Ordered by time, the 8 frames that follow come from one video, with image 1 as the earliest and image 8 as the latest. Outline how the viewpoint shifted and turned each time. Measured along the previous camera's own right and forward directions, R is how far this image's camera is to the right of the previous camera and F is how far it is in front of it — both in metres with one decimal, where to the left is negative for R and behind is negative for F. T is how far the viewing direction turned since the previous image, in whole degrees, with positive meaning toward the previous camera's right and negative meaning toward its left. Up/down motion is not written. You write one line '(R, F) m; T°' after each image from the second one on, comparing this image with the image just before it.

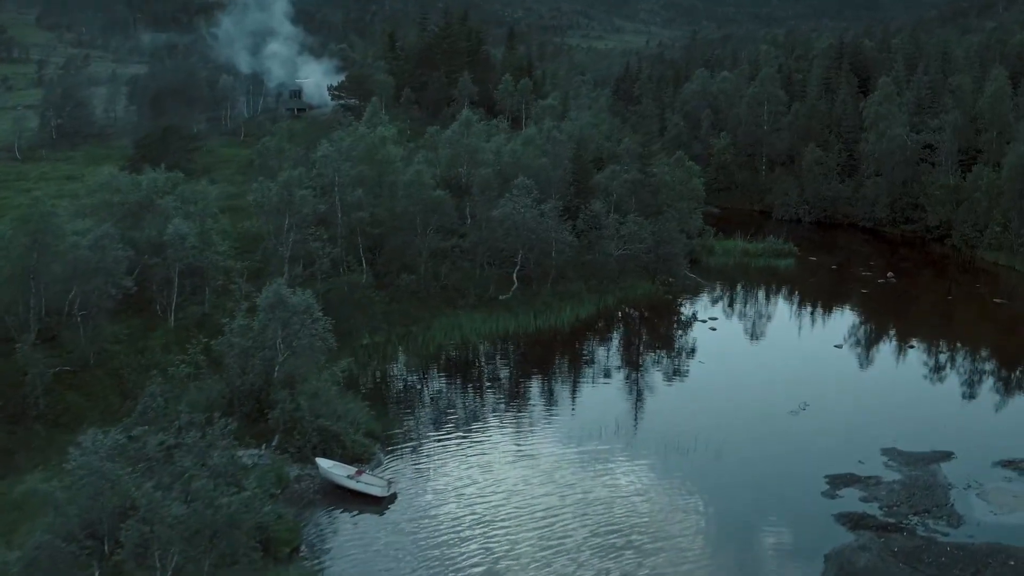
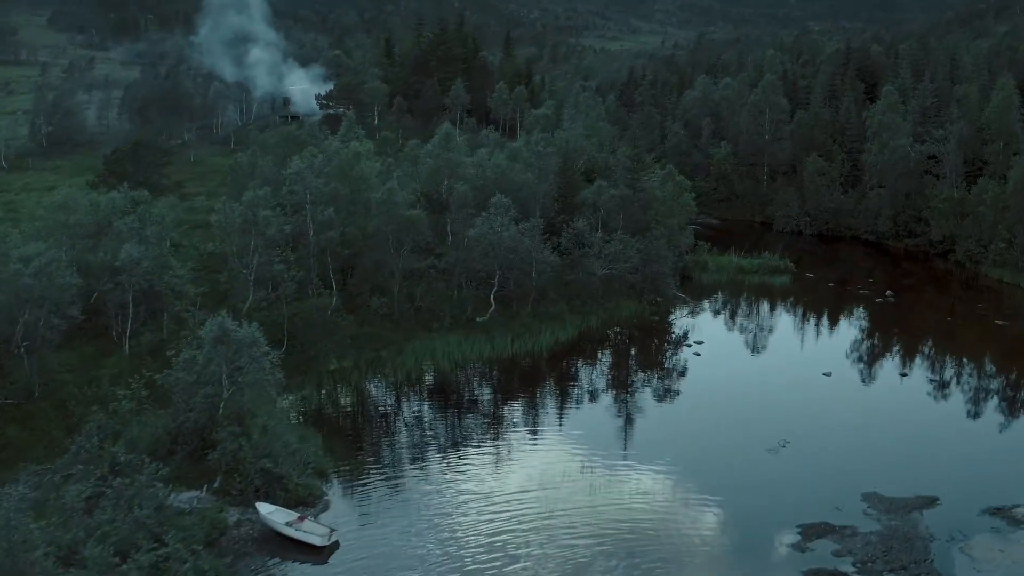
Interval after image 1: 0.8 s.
(+1.6, +1.4) m; -1°
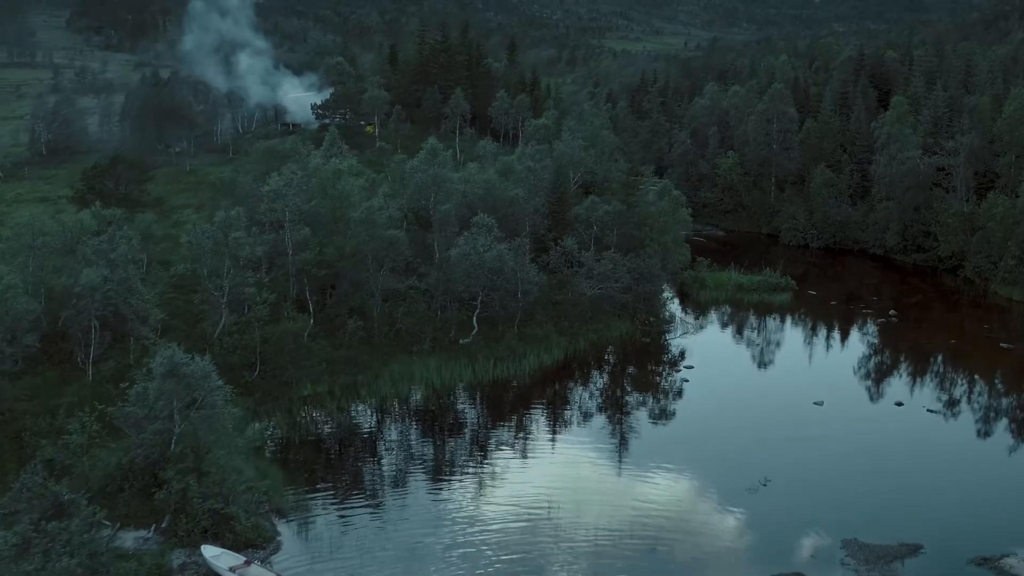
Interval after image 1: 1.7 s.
(+1.6, +1.1) m; -1°
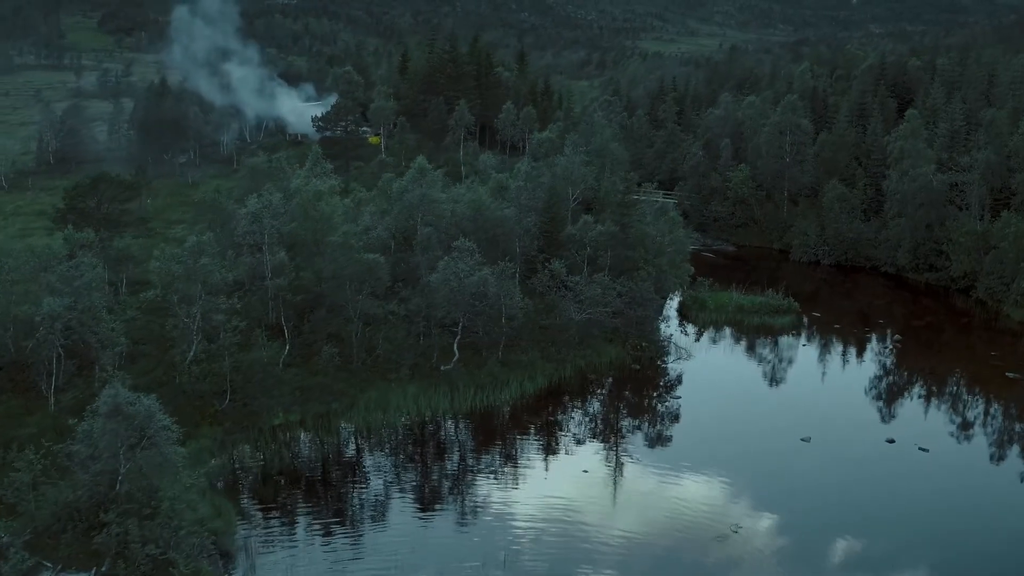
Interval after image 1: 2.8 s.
(+1.9, +1.0) m; -2°
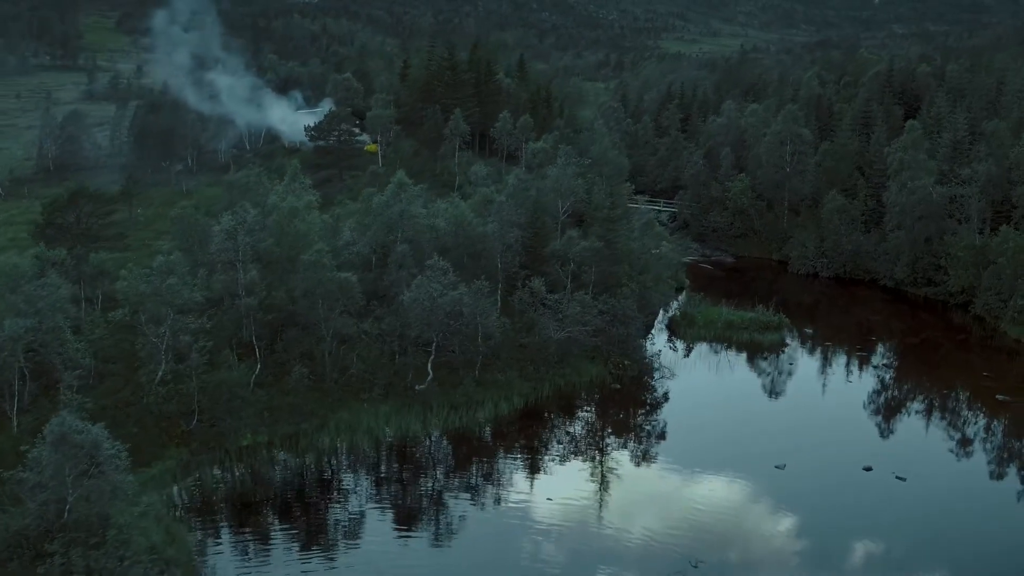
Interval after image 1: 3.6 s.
(+1.8, +0.4) m; -1°
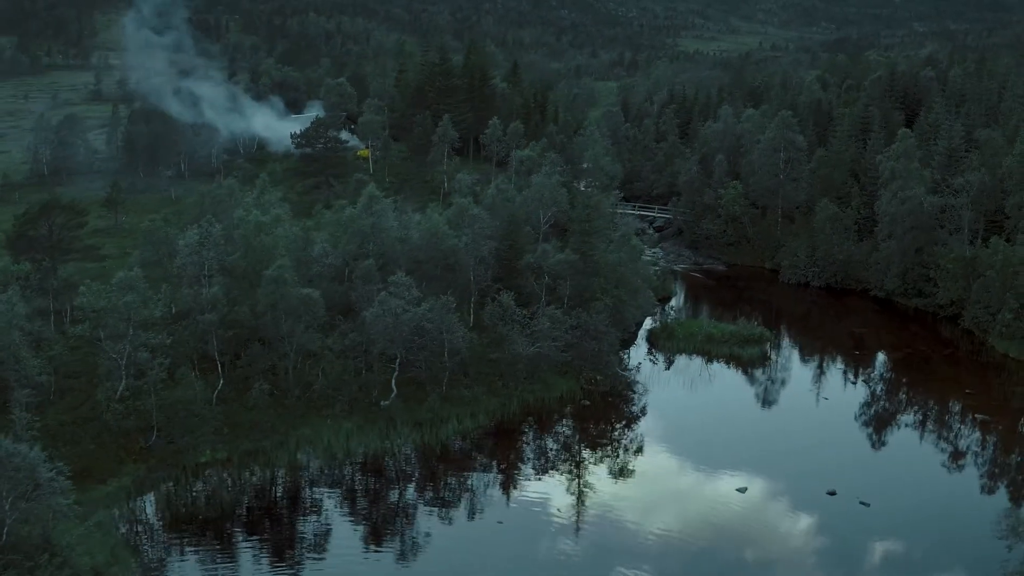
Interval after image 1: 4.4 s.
(+2.1, +0.2) m; -1°
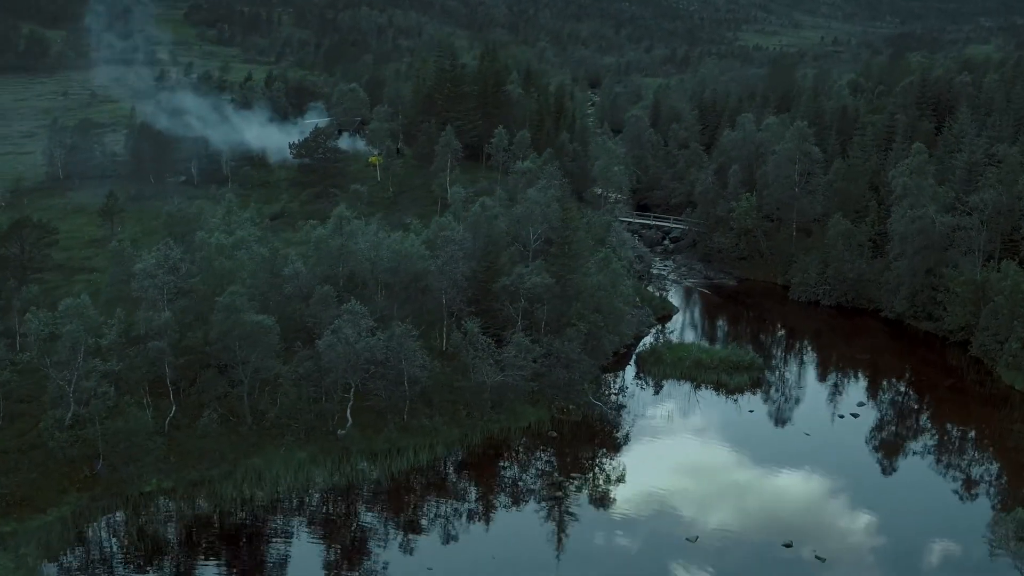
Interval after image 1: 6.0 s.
(+3.7, +1.2) m; -3°
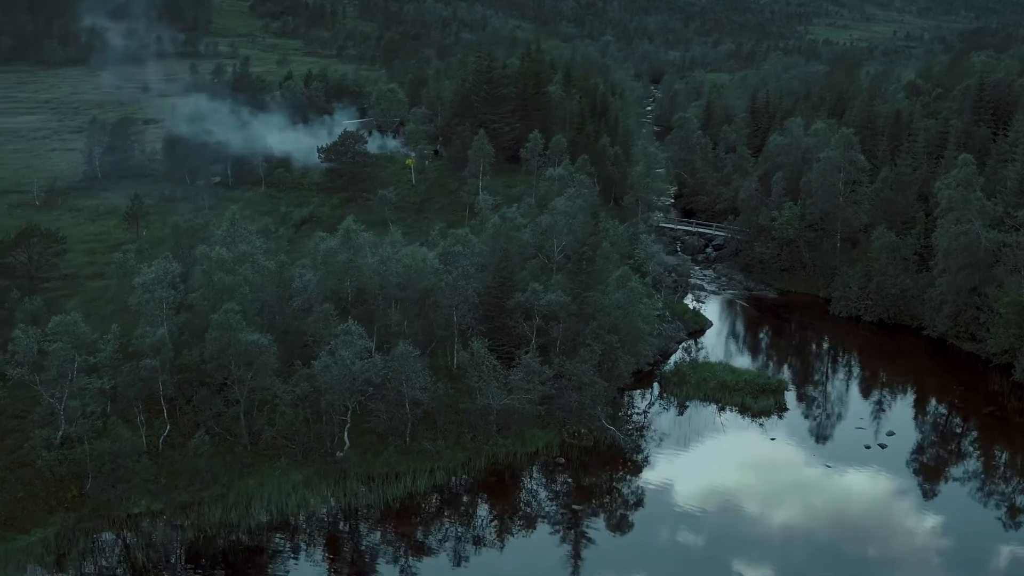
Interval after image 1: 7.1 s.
(+2.1, +1.7) m; -4°
